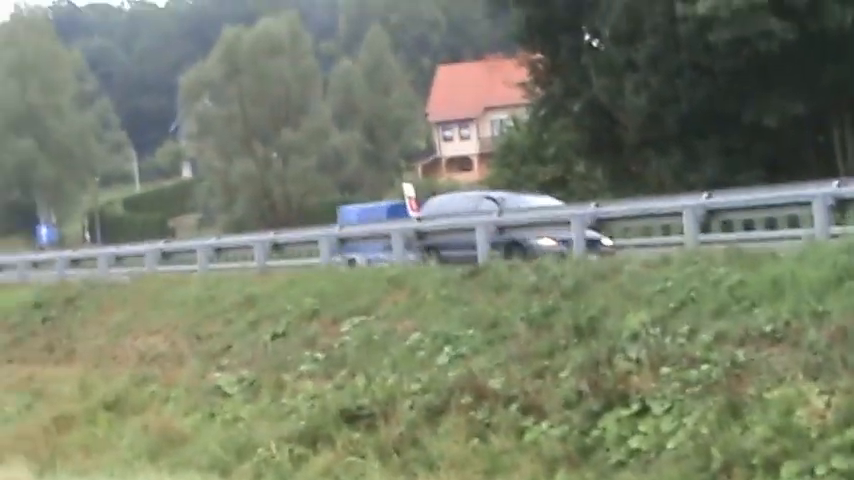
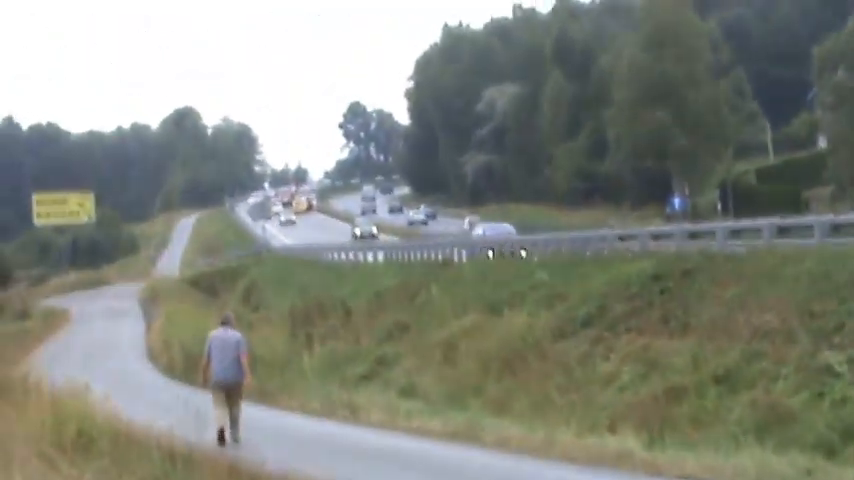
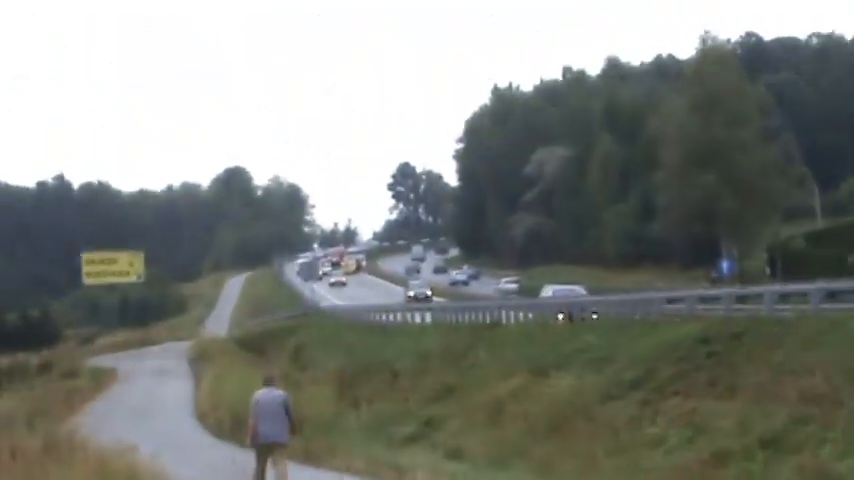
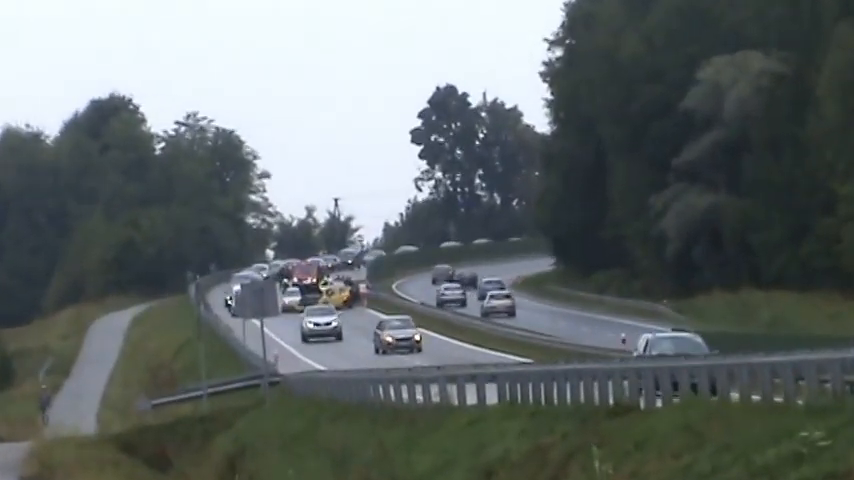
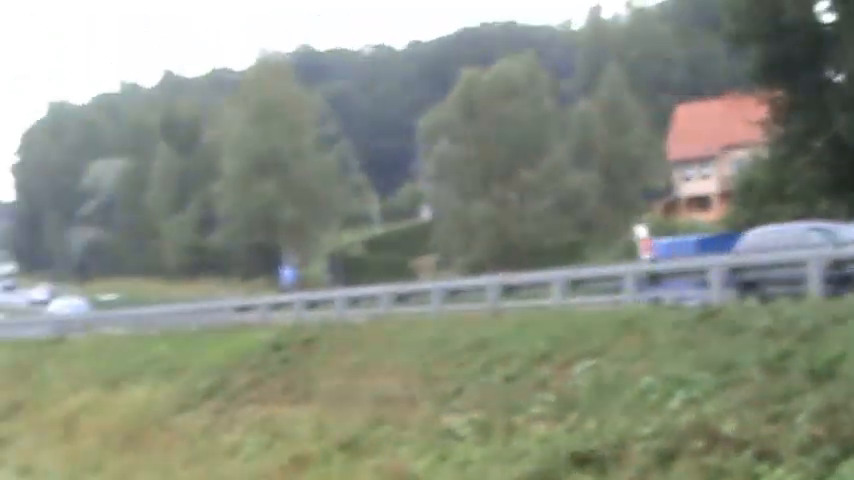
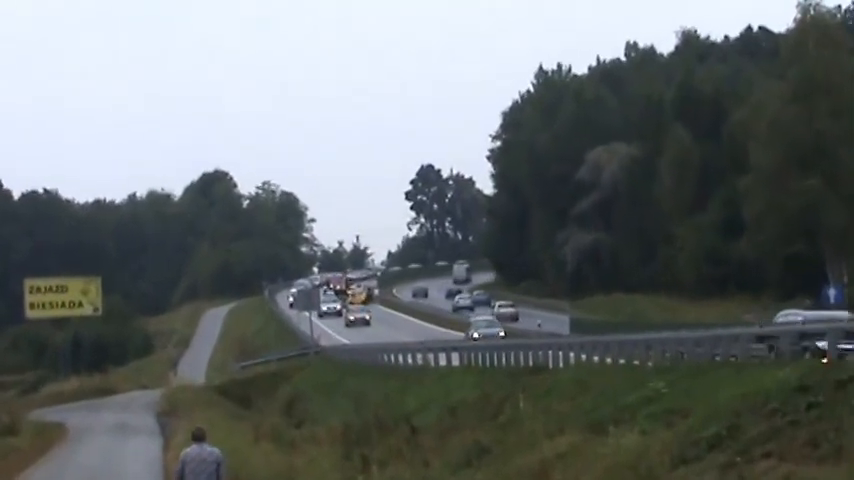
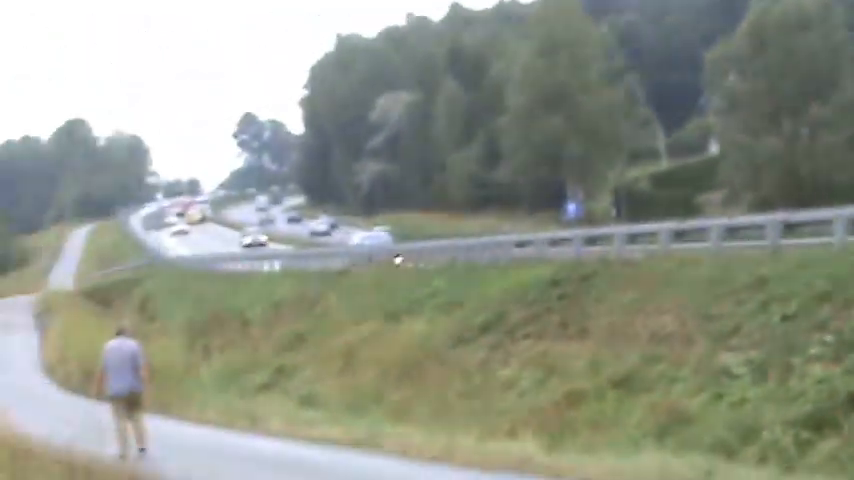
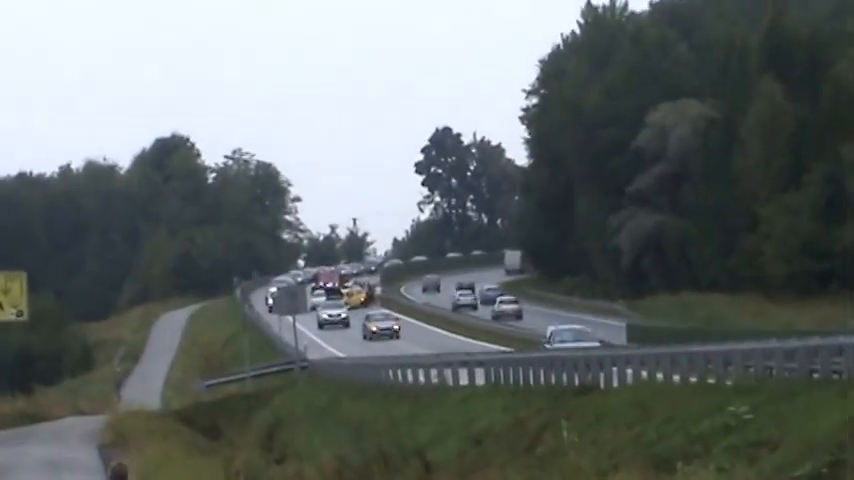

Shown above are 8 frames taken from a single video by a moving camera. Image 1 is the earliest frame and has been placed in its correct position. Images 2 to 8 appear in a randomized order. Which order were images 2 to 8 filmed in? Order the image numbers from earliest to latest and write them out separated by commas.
5, 7, 2, 3, 6, 8, 4
